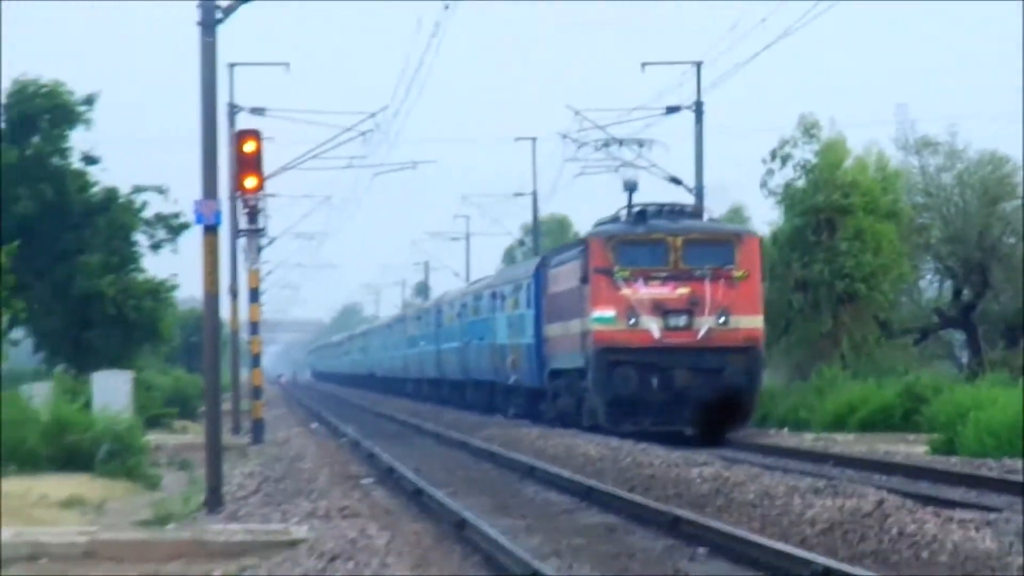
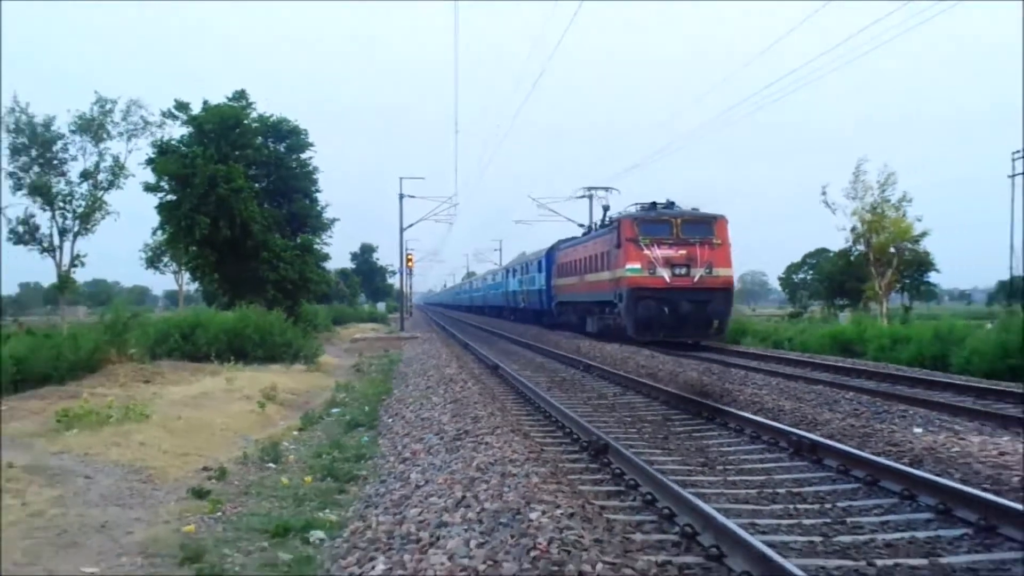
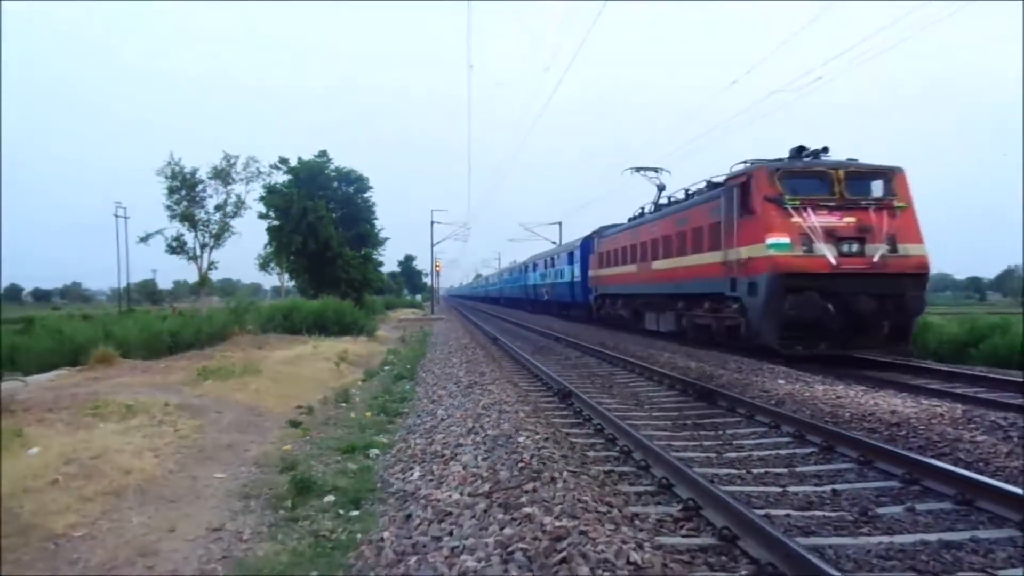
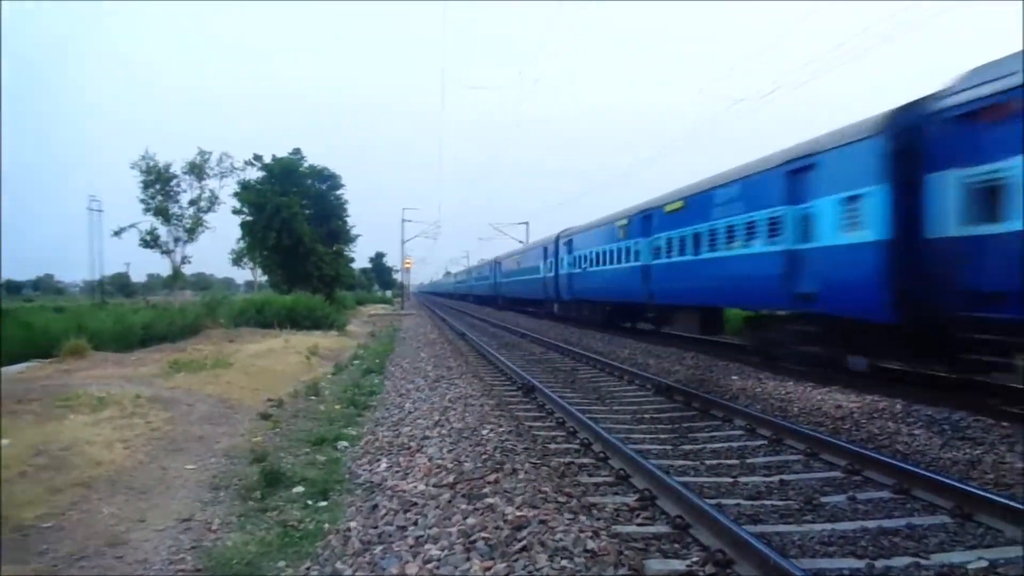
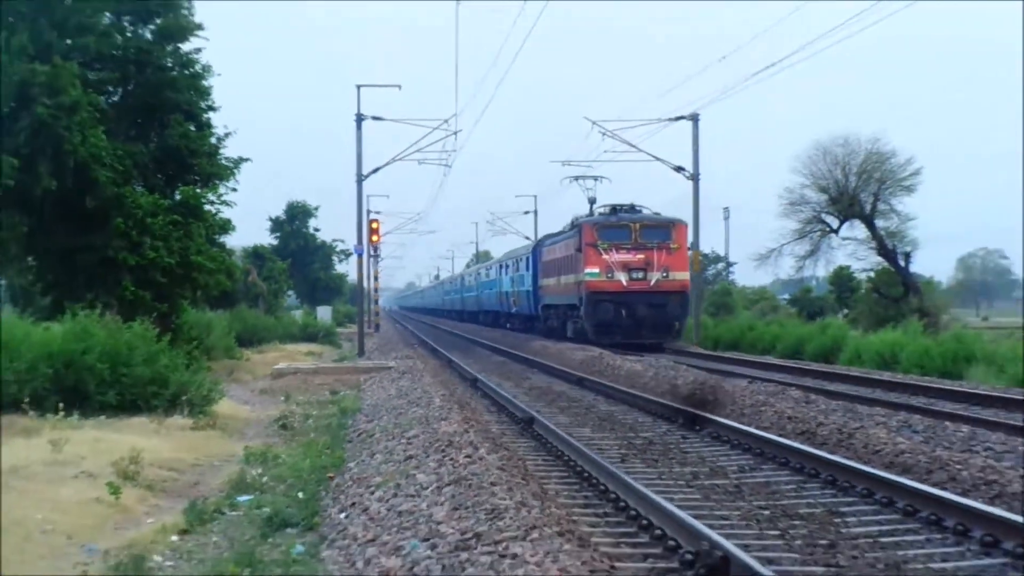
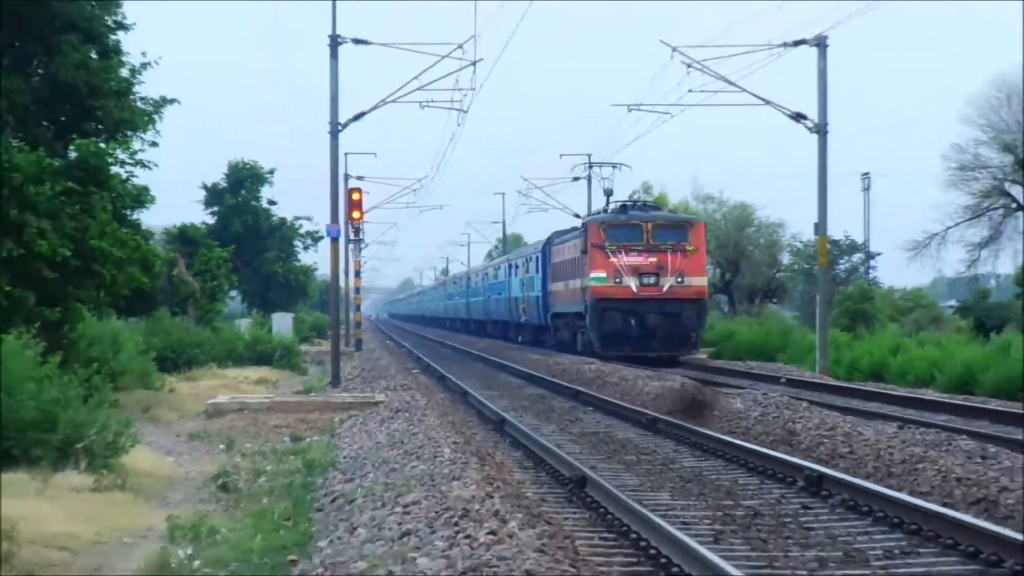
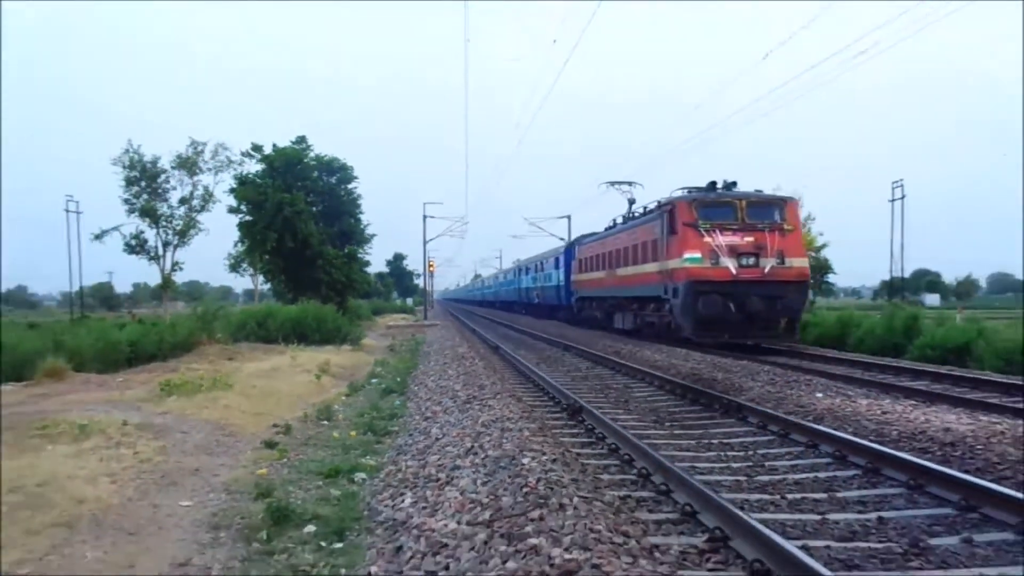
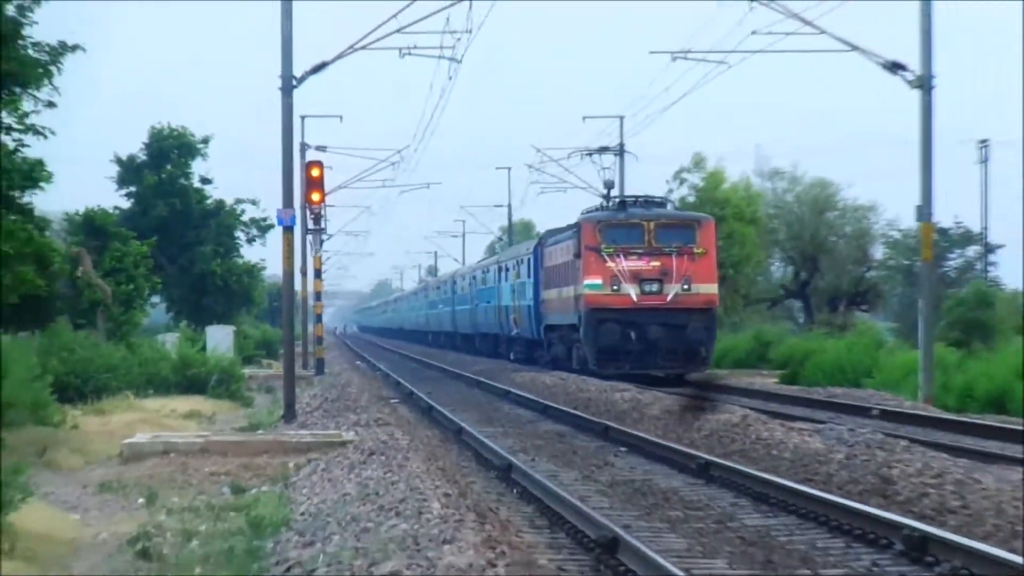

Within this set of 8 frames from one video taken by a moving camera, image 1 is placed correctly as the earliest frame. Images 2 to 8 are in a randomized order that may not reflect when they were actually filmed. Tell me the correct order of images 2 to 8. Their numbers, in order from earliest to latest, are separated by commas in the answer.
8, 6, 5, 2, 7, 3, 4
